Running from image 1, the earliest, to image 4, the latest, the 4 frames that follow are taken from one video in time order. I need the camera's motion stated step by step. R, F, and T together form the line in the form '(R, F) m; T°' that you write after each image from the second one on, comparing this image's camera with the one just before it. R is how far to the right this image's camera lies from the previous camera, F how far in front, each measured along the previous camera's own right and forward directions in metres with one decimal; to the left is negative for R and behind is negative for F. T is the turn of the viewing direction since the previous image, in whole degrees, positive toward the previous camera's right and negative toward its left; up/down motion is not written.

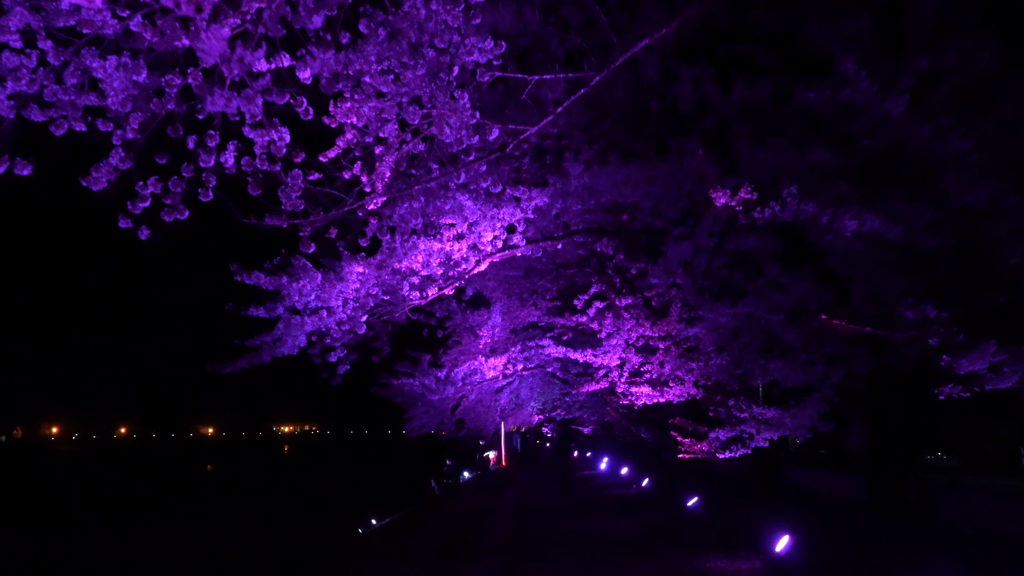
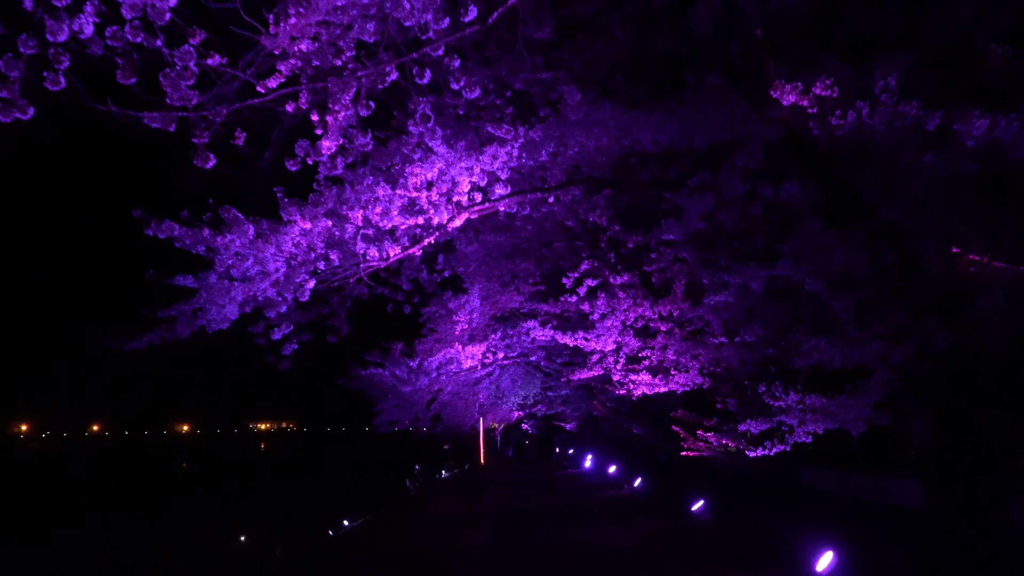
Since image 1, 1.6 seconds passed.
(0.0, +1.8) m; +1°
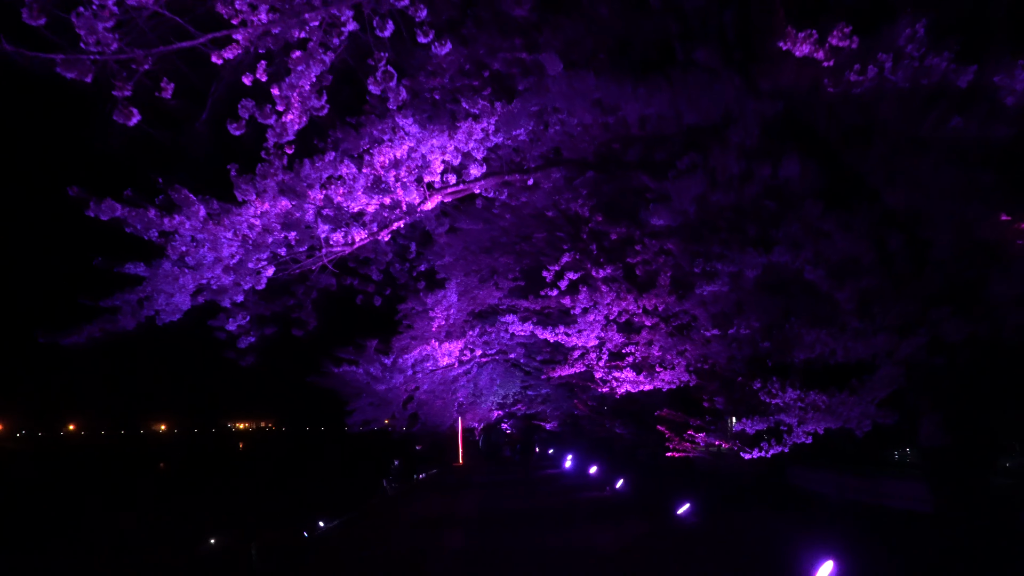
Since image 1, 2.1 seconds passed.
(0.0, +0.6) m; +1°
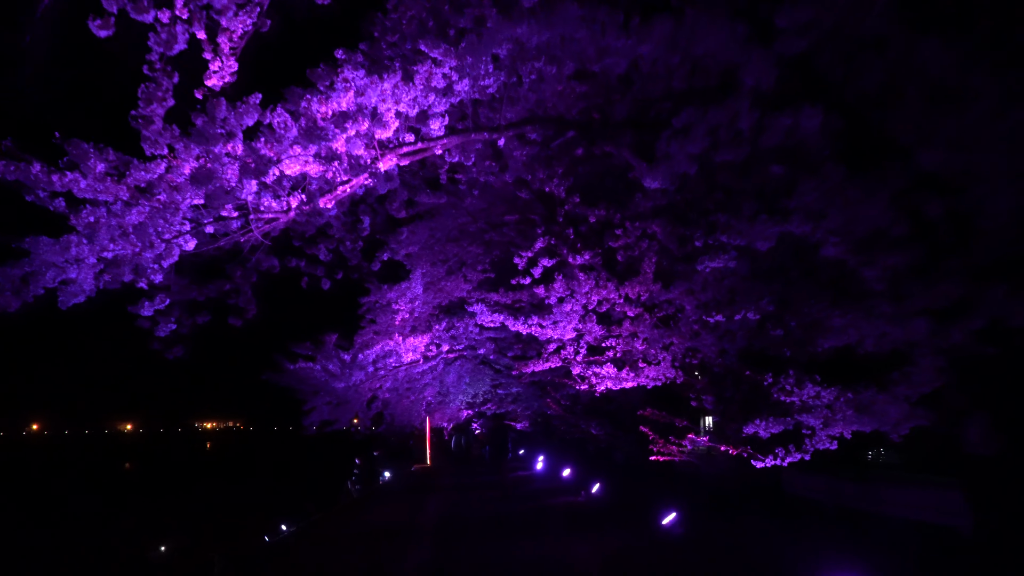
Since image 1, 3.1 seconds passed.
(0.0, +1.1) m; +2°
